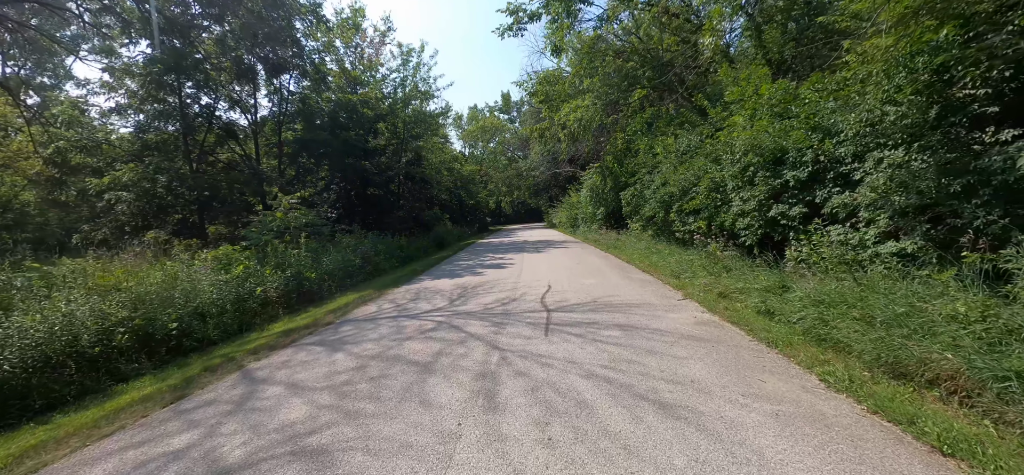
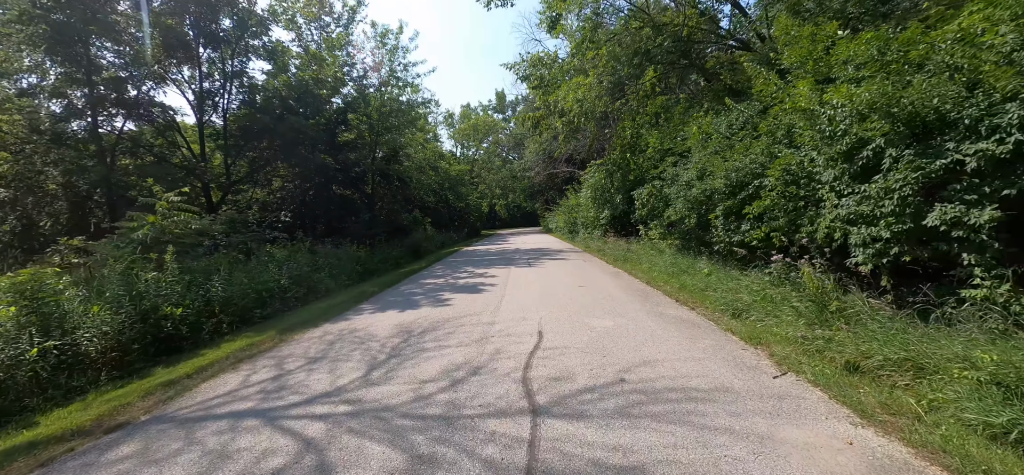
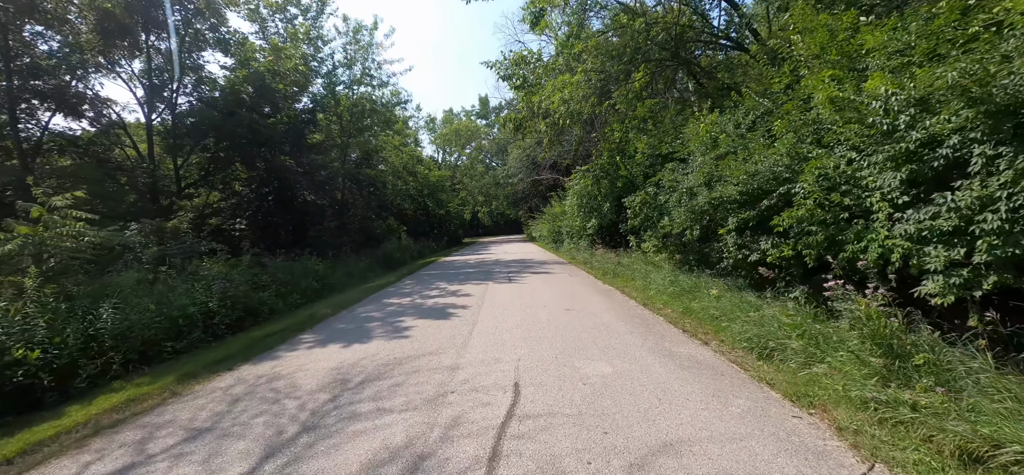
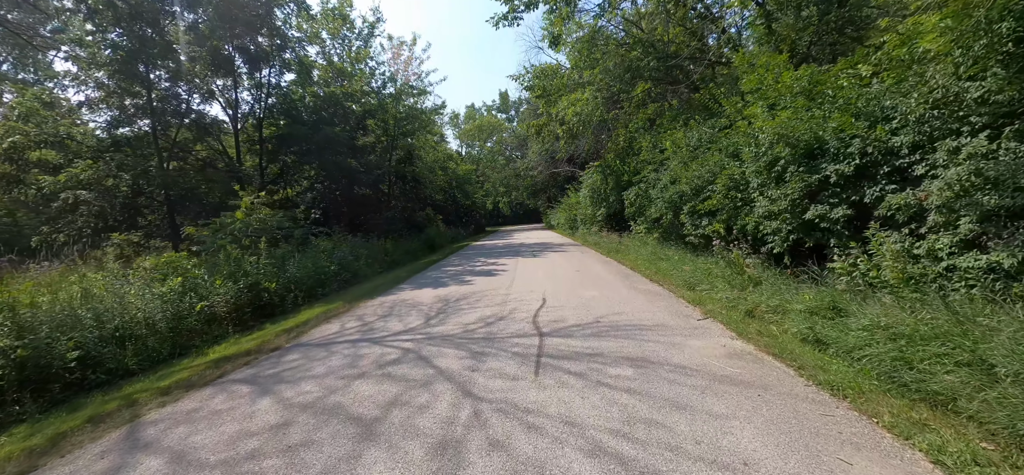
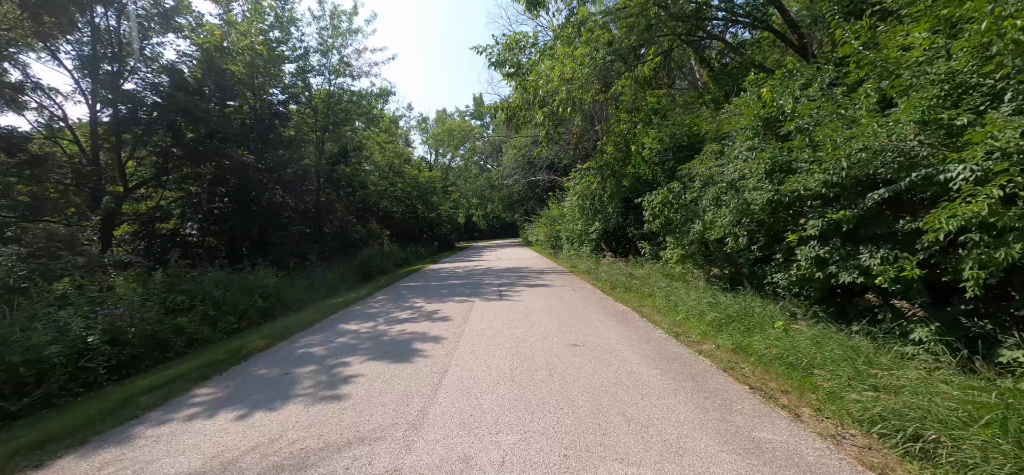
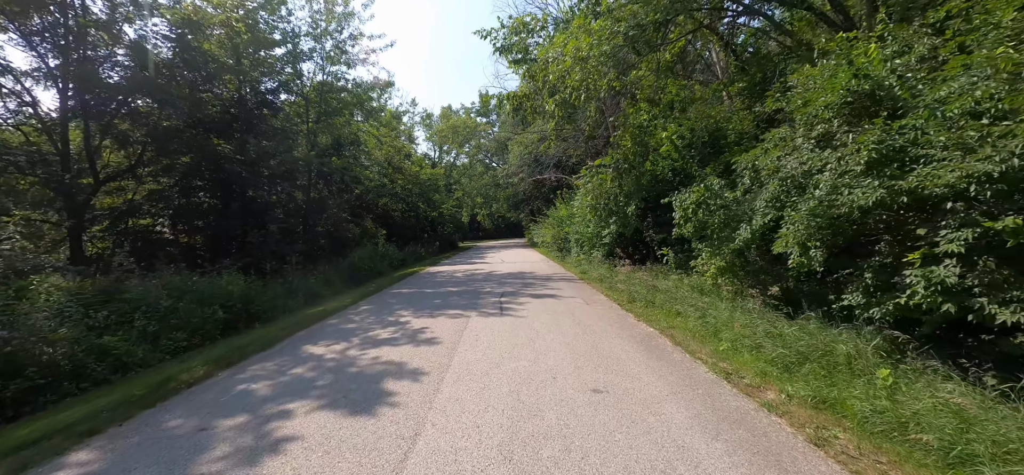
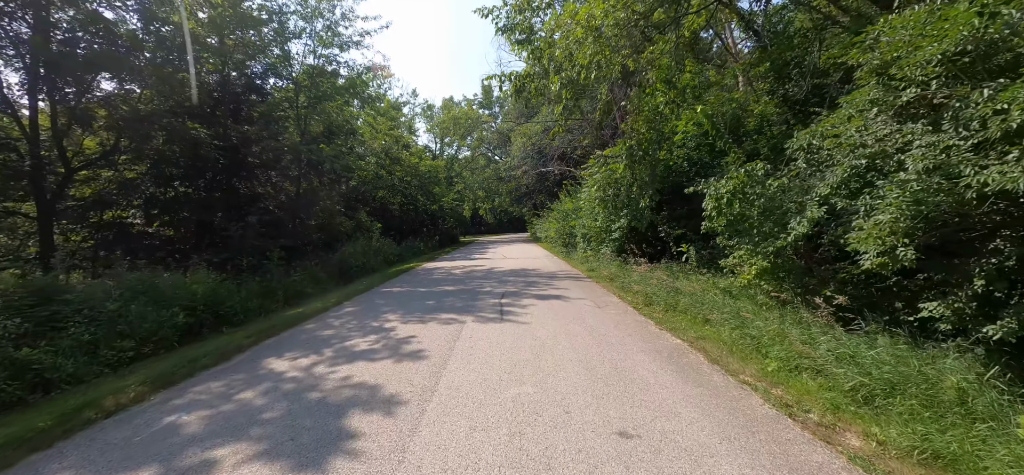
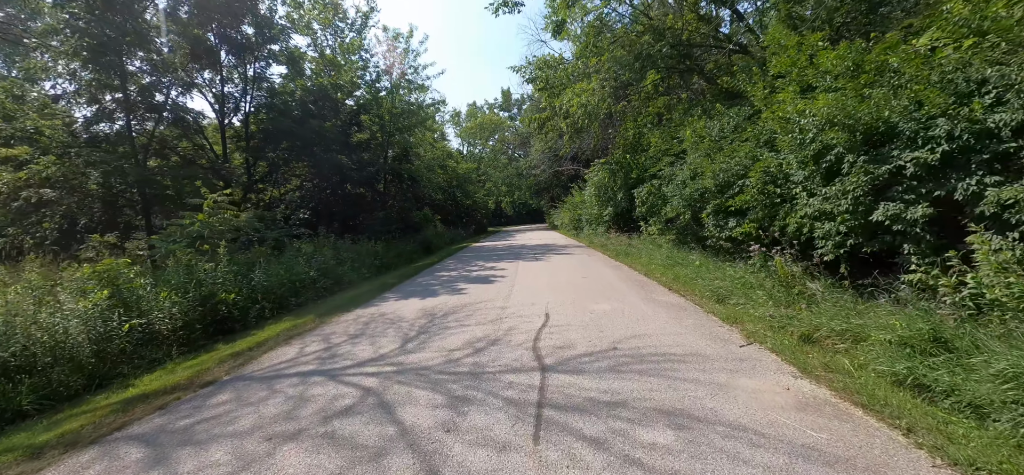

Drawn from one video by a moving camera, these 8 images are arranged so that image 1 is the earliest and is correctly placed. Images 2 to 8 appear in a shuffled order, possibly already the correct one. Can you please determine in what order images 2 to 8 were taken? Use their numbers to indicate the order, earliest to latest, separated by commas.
4, 8, 2, 3, 5, 6, 7
